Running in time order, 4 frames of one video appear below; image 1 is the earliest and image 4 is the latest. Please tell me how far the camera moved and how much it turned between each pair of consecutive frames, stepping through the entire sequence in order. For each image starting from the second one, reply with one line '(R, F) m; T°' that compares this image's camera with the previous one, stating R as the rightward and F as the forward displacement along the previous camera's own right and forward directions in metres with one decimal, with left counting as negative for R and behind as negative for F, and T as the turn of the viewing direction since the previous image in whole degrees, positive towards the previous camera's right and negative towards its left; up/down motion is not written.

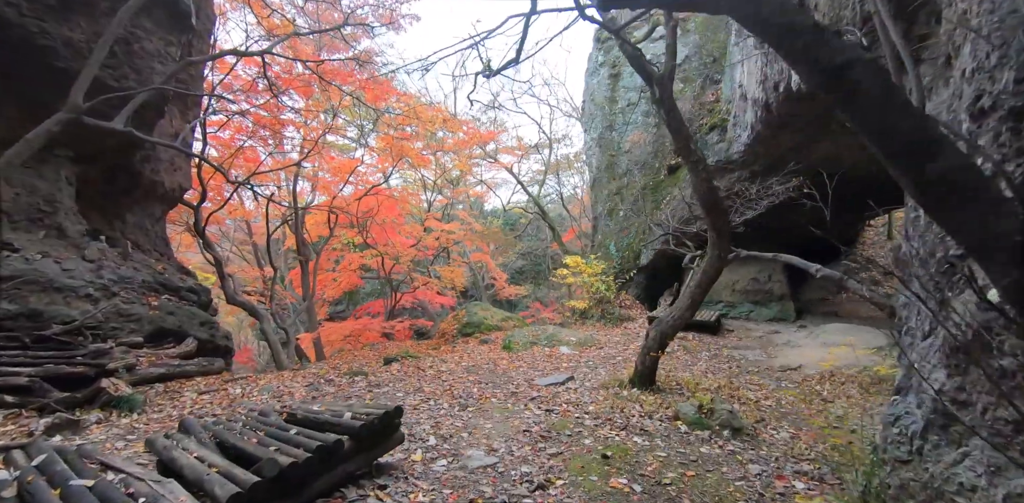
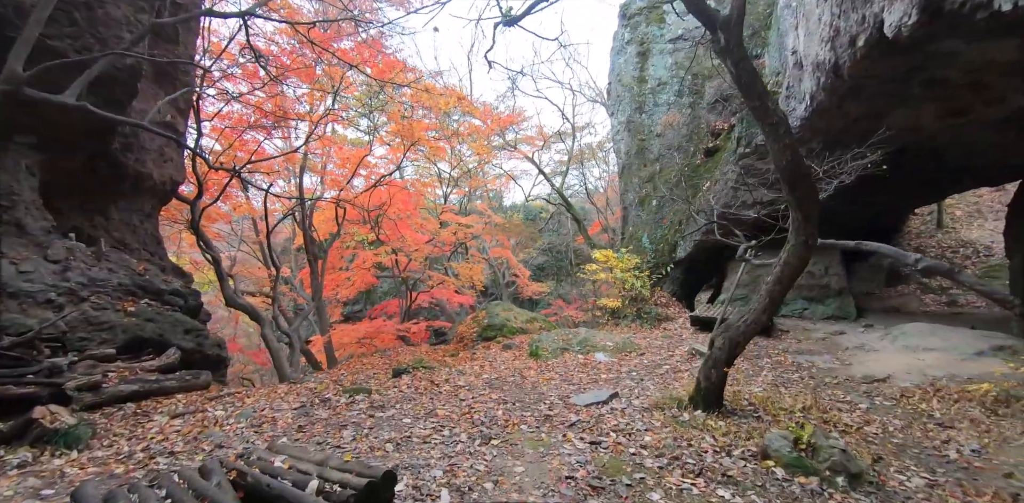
(-0.1, +1.2) m; -2°
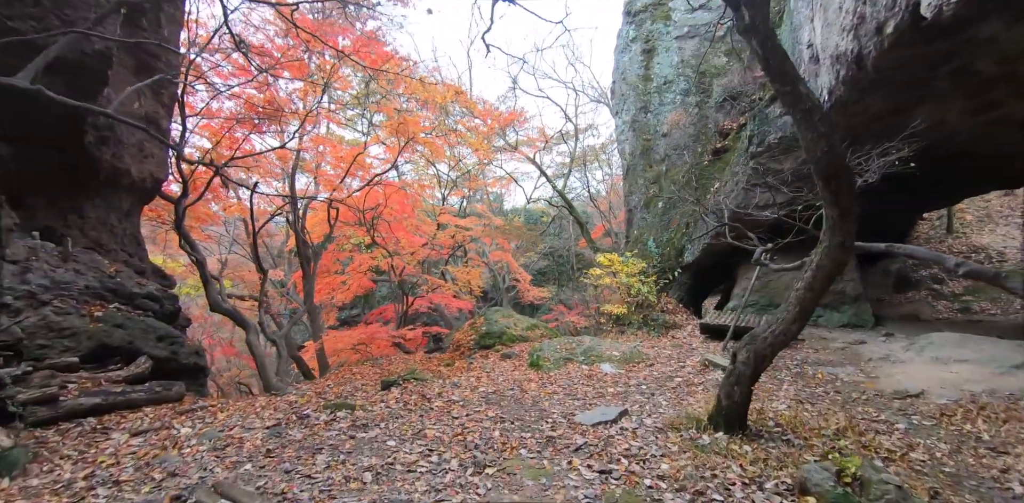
(0.0, +0.5) m; 0°
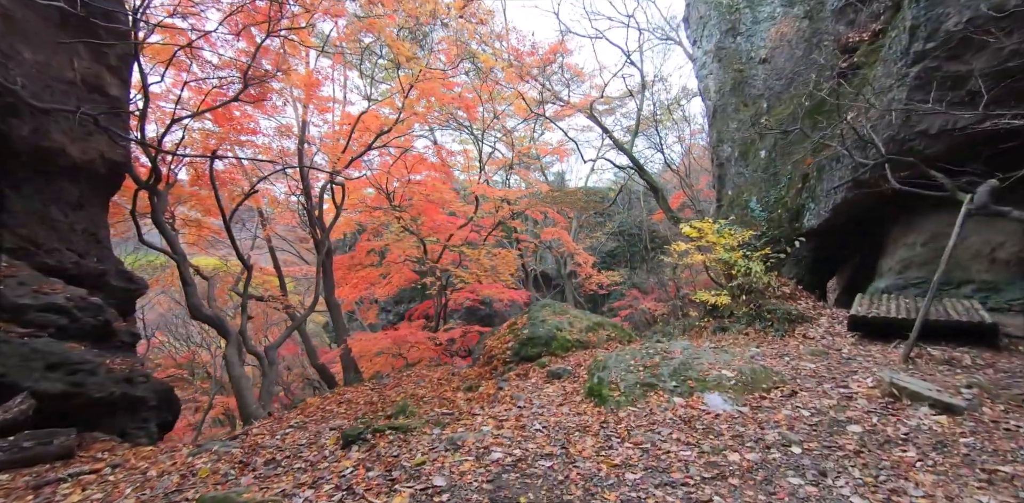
(+0.3, +2.8) m; -9°
